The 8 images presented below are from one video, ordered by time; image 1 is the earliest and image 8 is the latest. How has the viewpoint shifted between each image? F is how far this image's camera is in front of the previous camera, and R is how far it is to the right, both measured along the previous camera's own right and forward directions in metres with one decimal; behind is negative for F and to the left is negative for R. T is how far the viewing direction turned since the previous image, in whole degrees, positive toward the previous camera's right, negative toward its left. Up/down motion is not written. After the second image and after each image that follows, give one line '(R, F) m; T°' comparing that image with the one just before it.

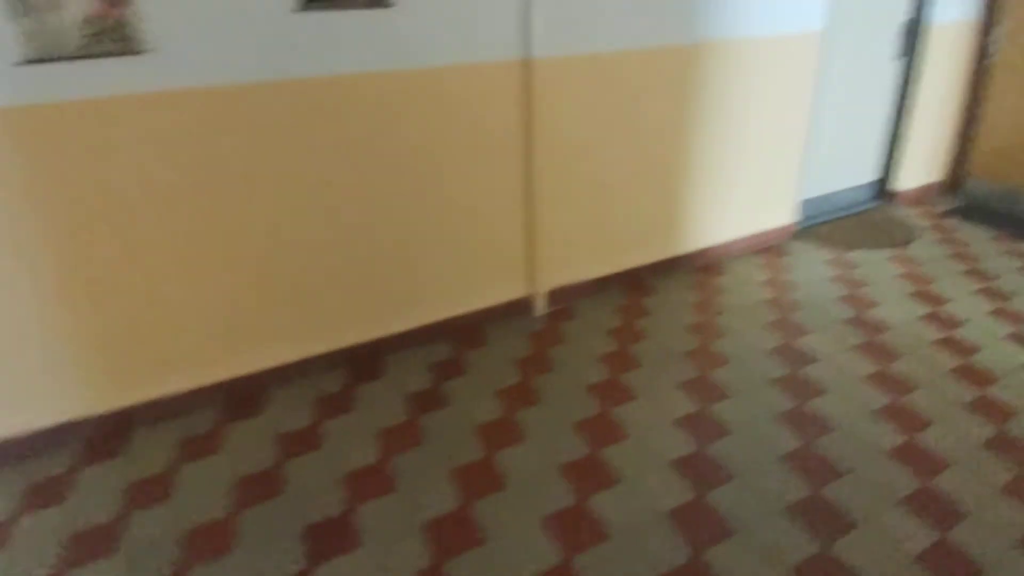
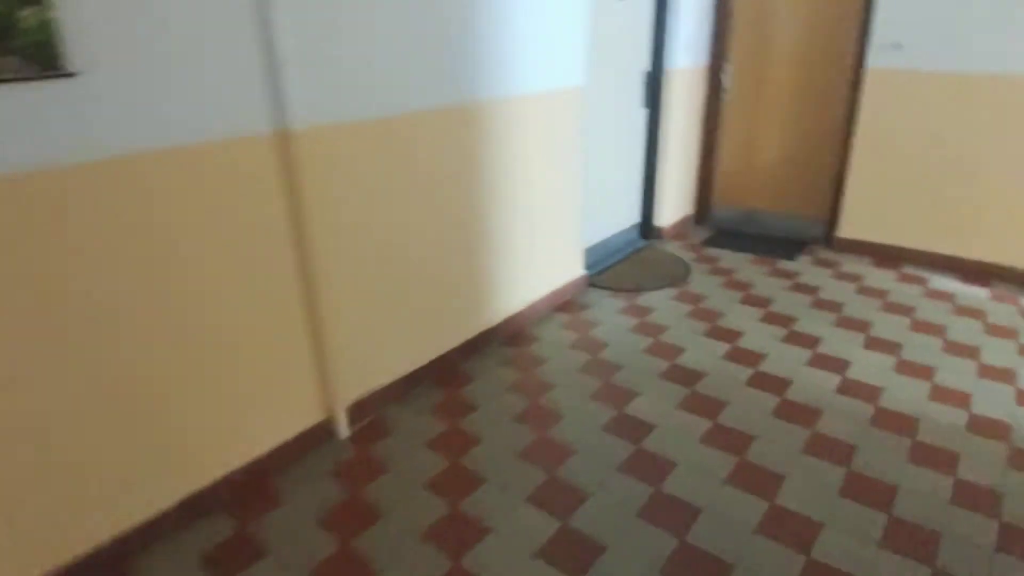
(+0.1, +0.4) m; +16°
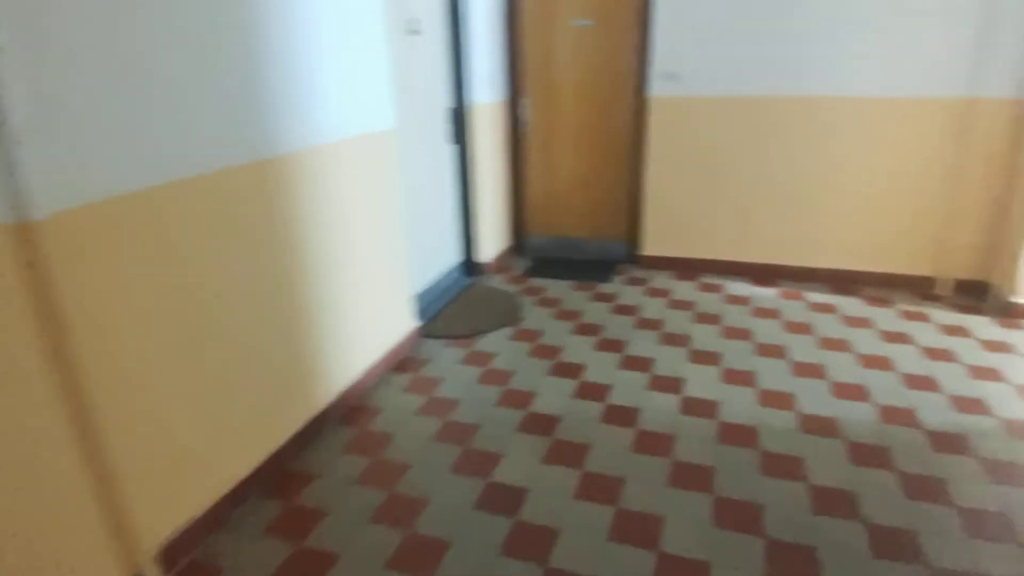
(-0.7, +0.1) m; +6°
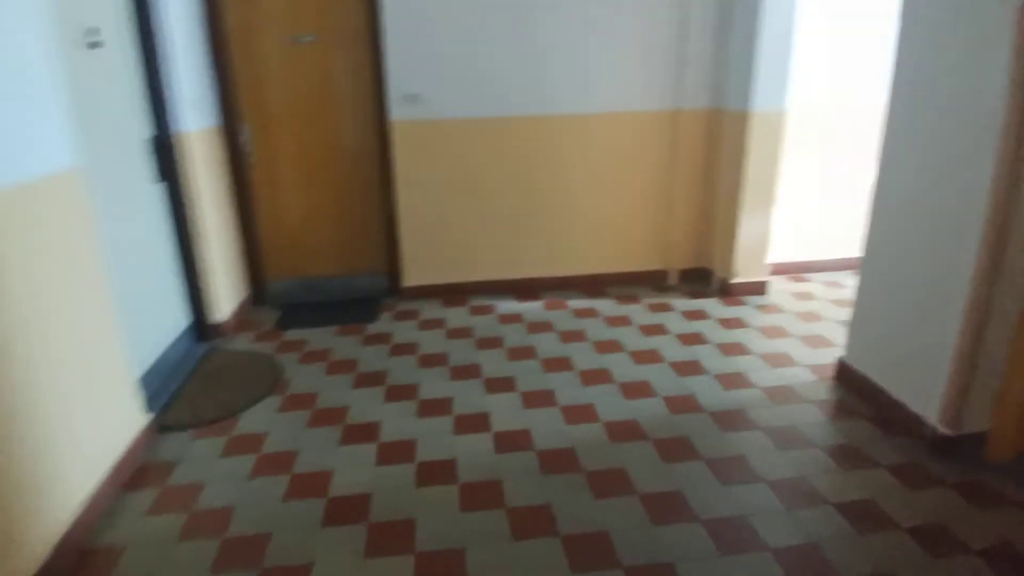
(-0.2, +0.4) m; +24°
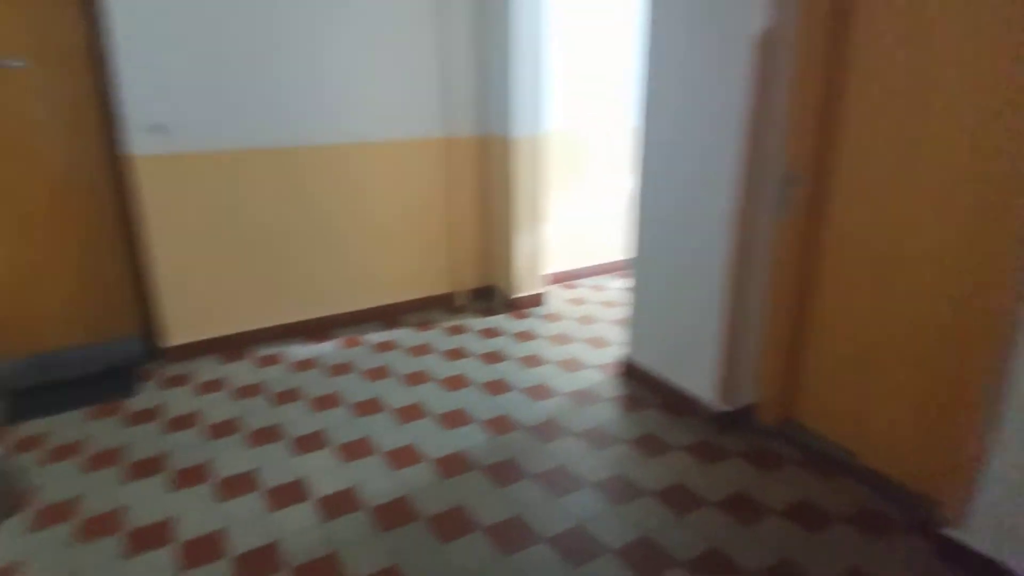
(-0.2, +0.1) m; +21°
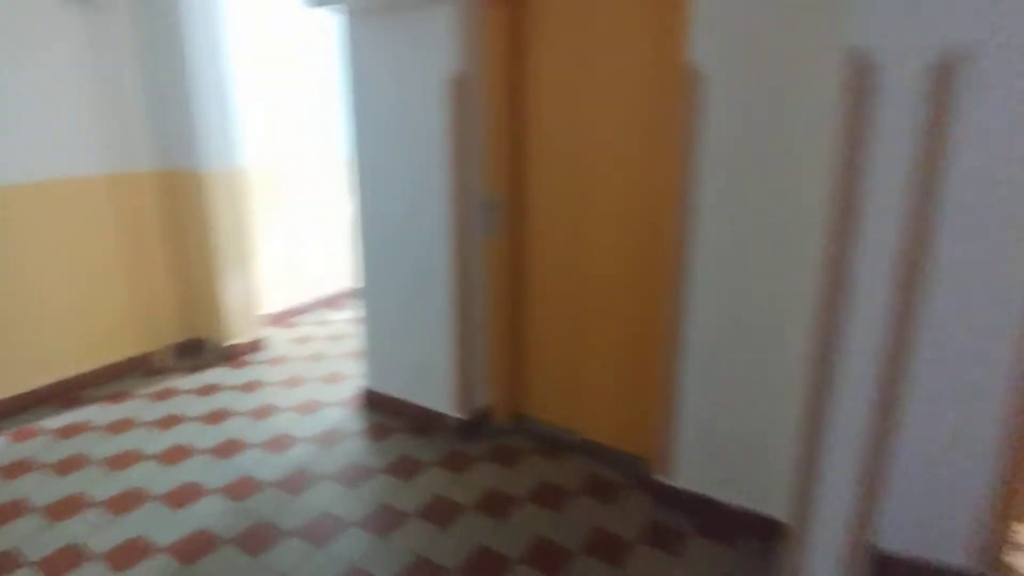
(-0.1, -0.1) m; +25°
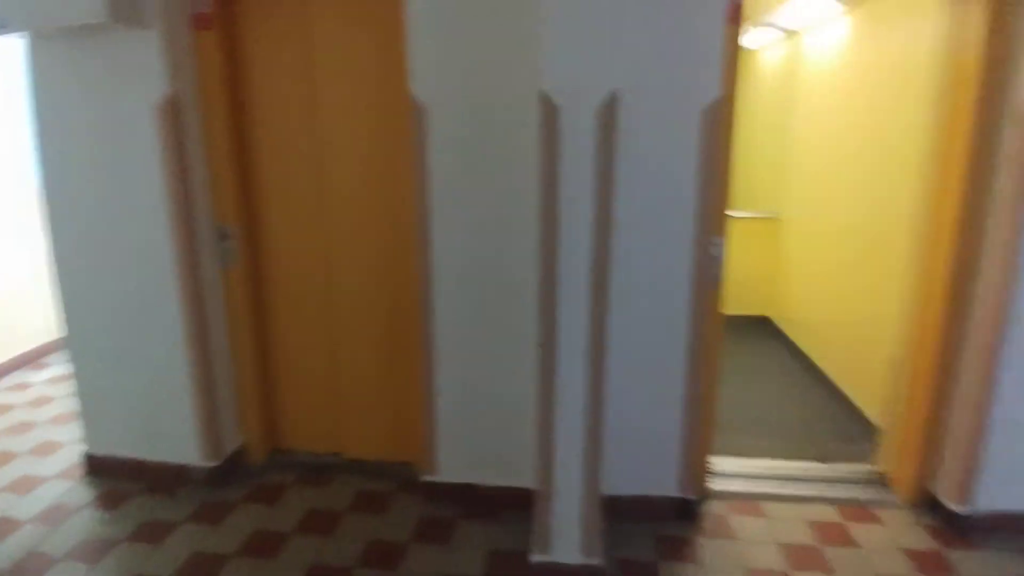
(-0.1, -0.2) m; +23°
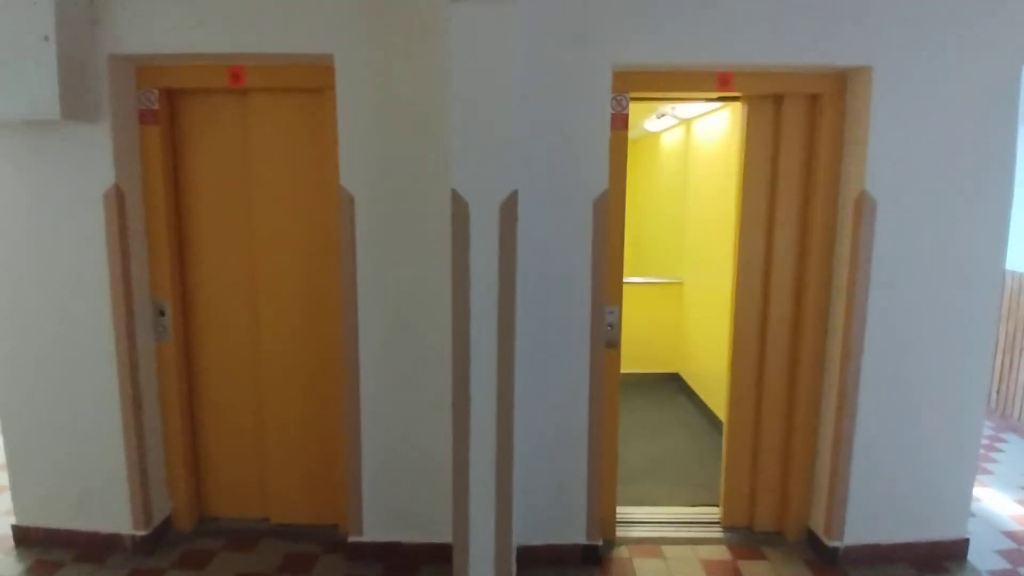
(0.0, -0.3) m; +6°
